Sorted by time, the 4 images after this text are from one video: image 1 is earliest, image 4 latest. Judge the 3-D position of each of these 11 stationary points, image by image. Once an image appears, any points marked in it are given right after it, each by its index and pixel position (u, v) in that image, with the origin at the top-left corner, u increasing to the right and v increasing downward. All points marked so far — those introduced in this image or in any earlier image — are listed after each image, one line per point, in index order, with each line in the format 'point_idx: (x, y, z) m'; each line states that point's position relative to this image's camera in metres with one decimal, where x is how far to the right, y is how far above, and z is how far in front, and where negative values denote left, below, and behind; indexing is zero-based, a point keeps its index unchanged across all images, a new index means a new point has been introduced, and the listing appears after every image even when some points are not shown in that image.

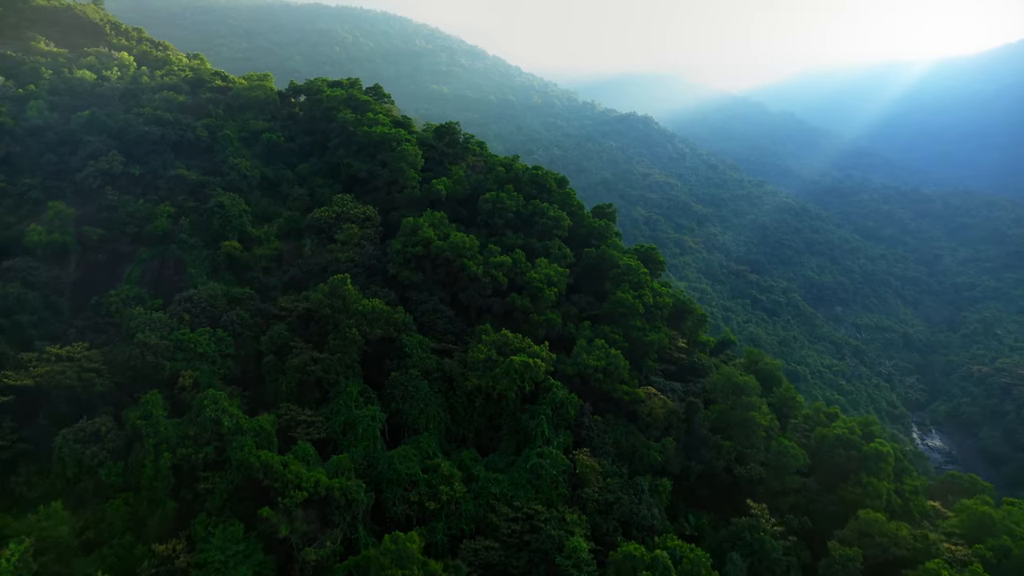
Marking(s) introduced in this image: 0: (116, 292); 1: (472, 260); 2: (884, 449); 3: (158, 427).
0: (-8.2, -0.1, +18.1) m
1: (-0.9, +0.6, +19.6) m
2: (+7.4, -3.2, +17.4) m
3: (-5.8, -2.3, +14.4) m
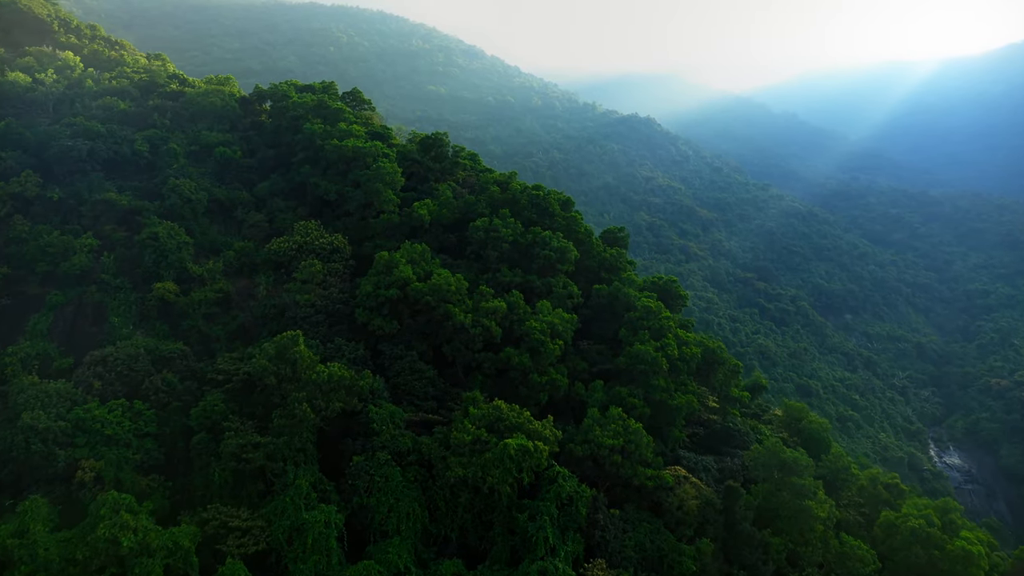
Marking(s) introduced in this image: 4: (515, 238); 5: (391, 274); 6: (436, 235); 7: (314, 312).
0: (-8.3, -1.0, +14.5) m
1: (-1.0, -0.3, +16.0) m
2: (+7.3, -4.2, +13.8) m
3: (-5.9, -3.2, +10.8) m
4: (+0.1, +1.1, +18.8) m
5: (-2.3, +0.3, +16.5) m
6: (-1.7, +1.2, +19.8) m
7: (-3.8, -0.5, +16.6) m
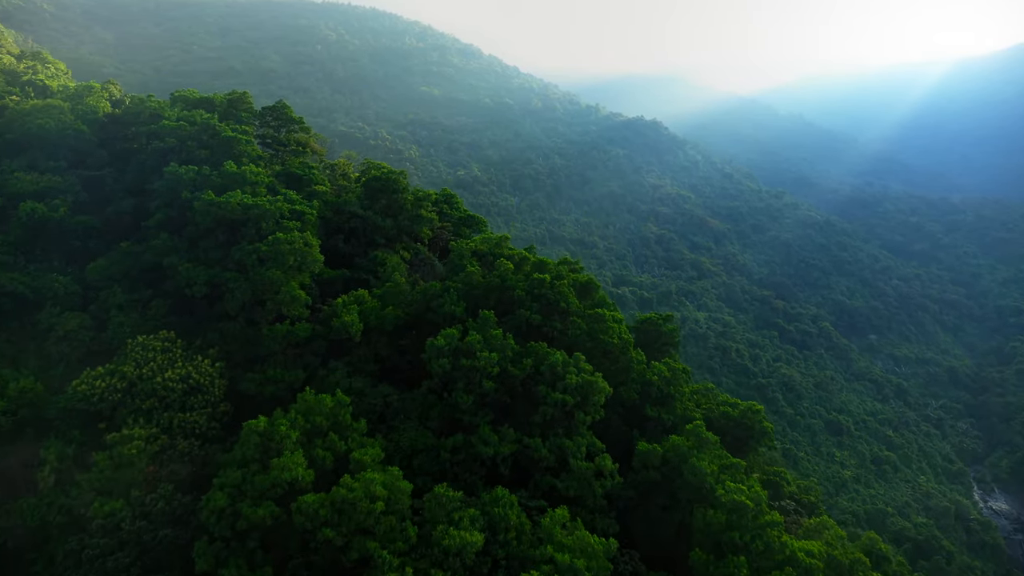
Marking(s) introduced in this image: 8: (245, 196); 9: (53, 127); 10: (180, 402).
0: (-8.5, -3.1, +6.7) m
1: (-1.2, -2.4, +8.2) m
2: (+7.2, -6.2, +6.0) m
3: (-6.1, -5.3, +3.0) m
4: (-0.1, -1.0, +11.0) m
5: (-2.5, -1.8, +8.7) m
6: (-1.9, -0.9, +12.0) m
7: (-3.9, -2.5, +8.7) m
8: (-3.8, +1.3, +12.6) m
9: (-7.8, +2.7, +14.7) m
10: (-4.0, -1.4, +10.4) m
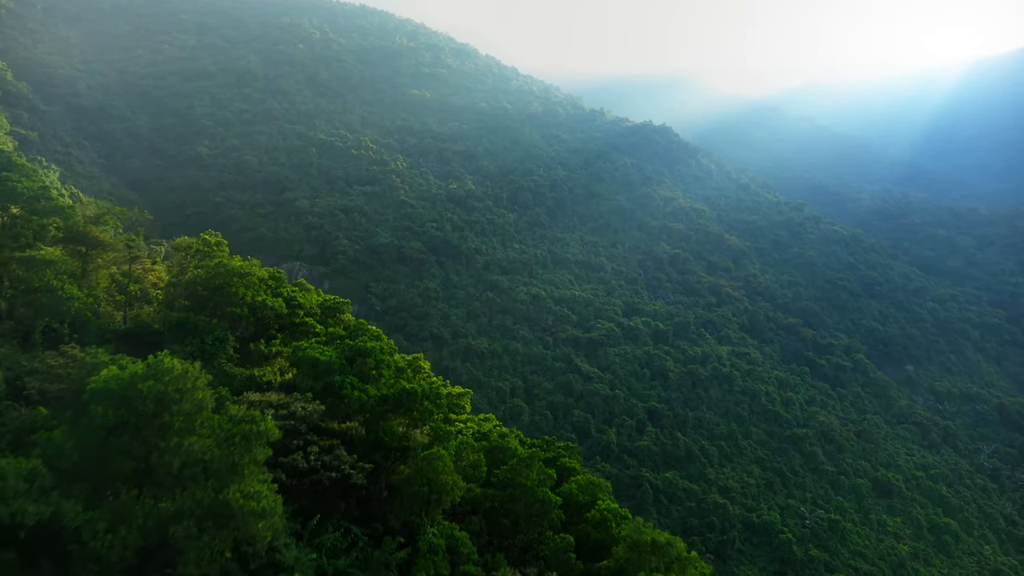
0: (-8.7, -5.7, -3.1) m
1: (-1.4, -5.0, -1.6) m
2: (+7.0, -8.8, -3.7) m
3: (-6.3, -7.9, -6.8) m
4: (-0.3, -3.6, +1.2) m
5: (-2.7, -4.4, -1.1) m
6: (-2.1, -3.5, +2.2) m
7: (-4.1, -5.1, -1.0) m
8: (-4.0, -1.3, +2.8) m
9: (-8.0, +0.1, +5.0) m
10: (-4.2, -4.0, +0.6) m
